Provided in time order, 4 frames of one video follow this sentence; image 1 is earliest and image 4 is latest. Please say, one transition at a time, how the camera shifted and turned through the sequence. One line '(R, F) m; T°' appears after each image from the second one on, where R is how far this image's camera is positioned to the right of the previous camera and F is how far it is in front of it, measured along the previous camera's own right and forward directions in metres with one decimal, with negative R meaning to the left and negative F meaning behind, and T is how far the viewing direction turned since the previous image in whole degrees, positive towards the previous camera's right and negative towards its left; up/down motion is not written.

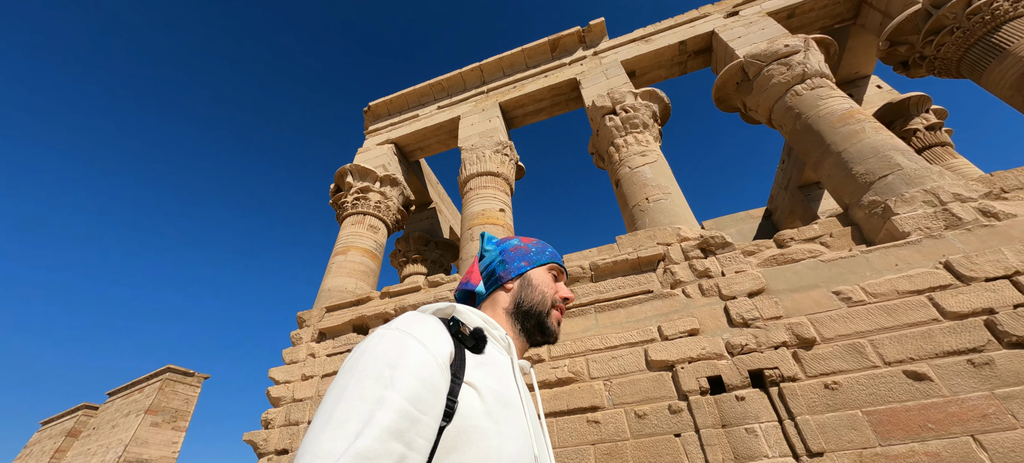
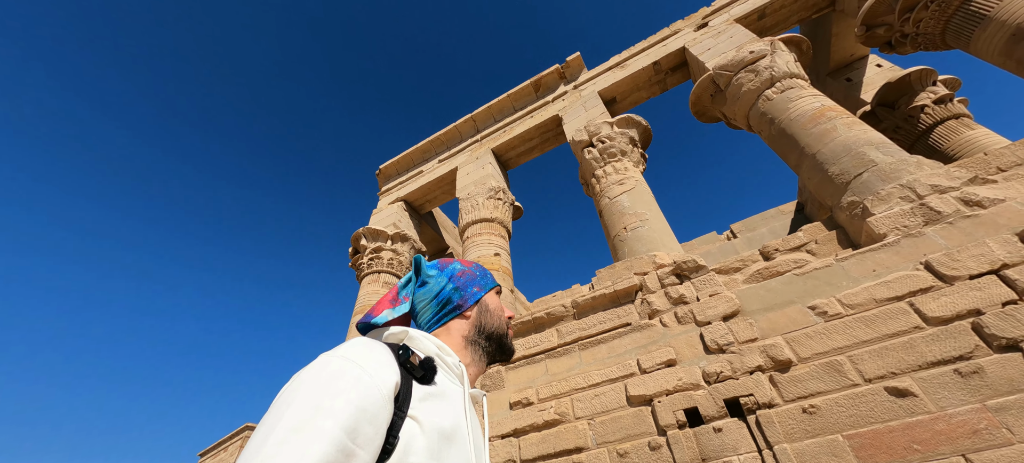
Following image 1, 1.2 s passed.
(+0.7, -0.2) m; -7°
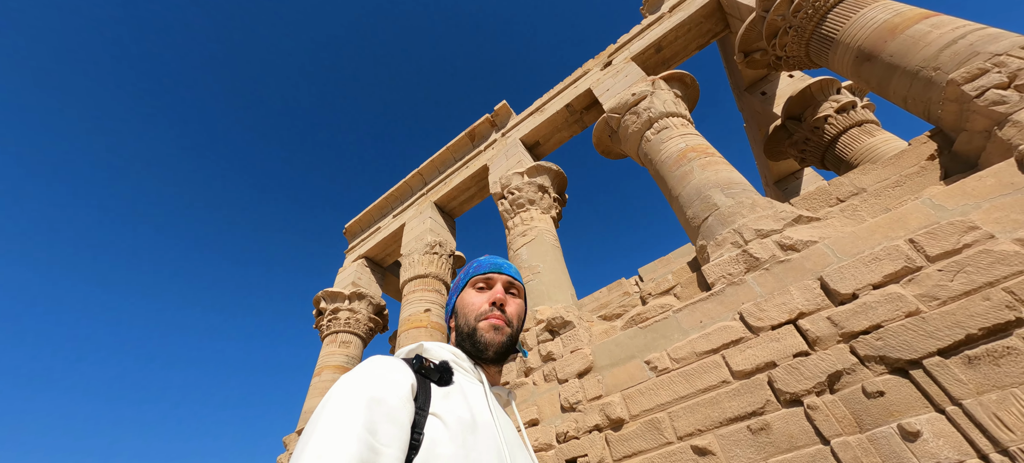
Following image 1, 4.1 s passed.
(+1.6, -0.2) m; -5°
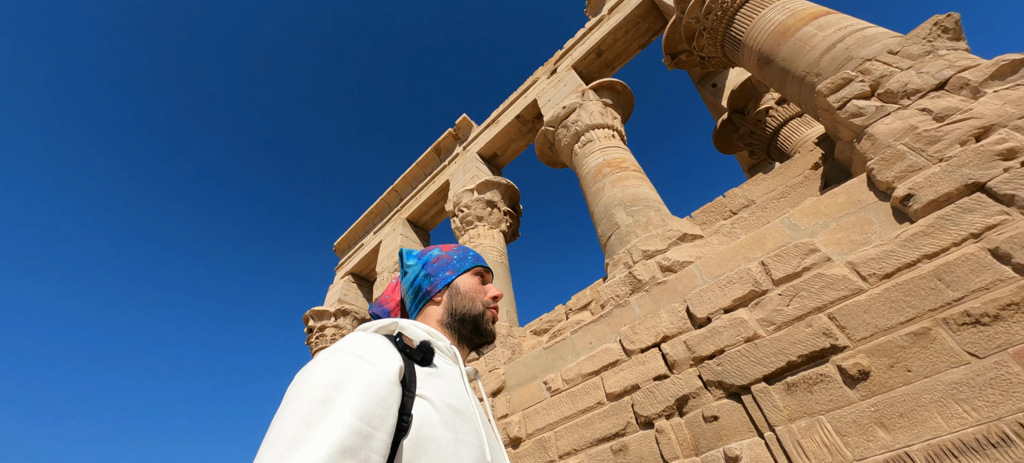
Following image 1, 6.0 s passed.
(+1.2, -0.1) m; -4°
